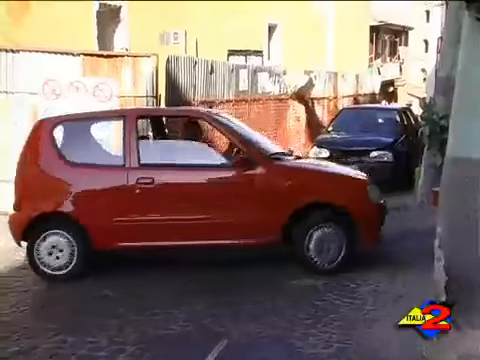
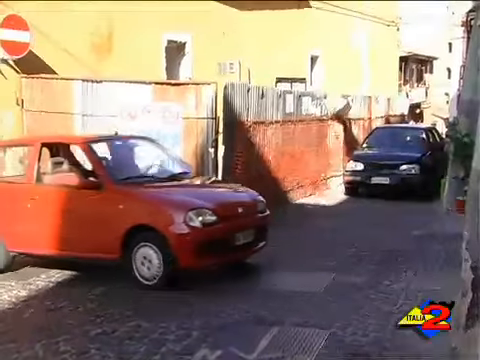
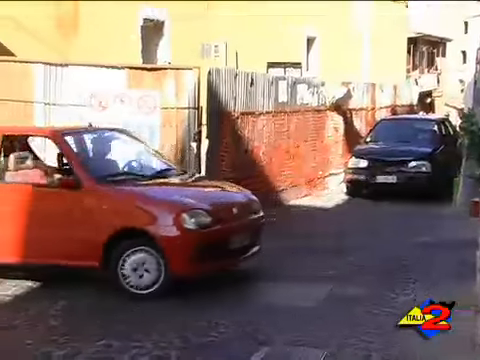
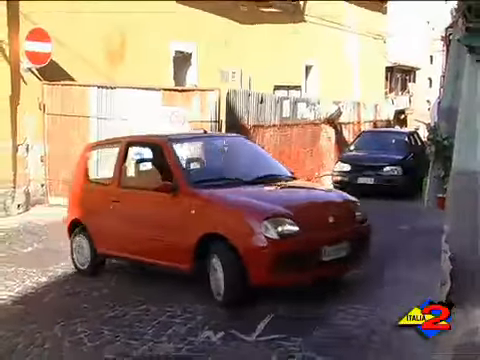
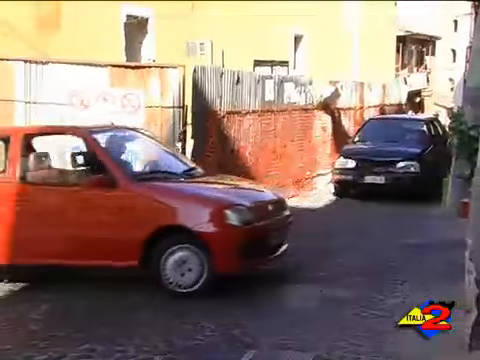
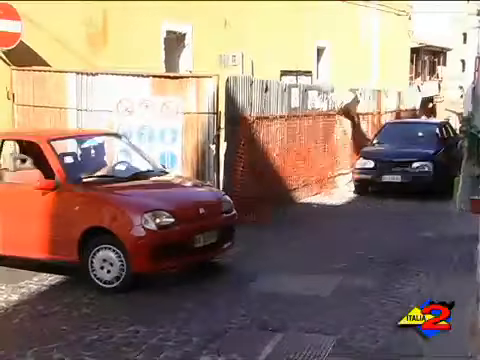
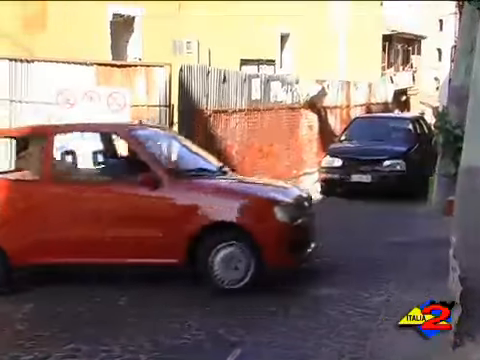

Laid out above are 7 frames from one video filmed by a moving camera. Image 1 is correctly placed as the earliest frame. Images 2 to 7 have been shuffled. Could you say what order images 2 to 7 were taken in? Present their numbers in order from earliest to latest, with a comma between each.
7, 5, 3, 6, 2, 4
